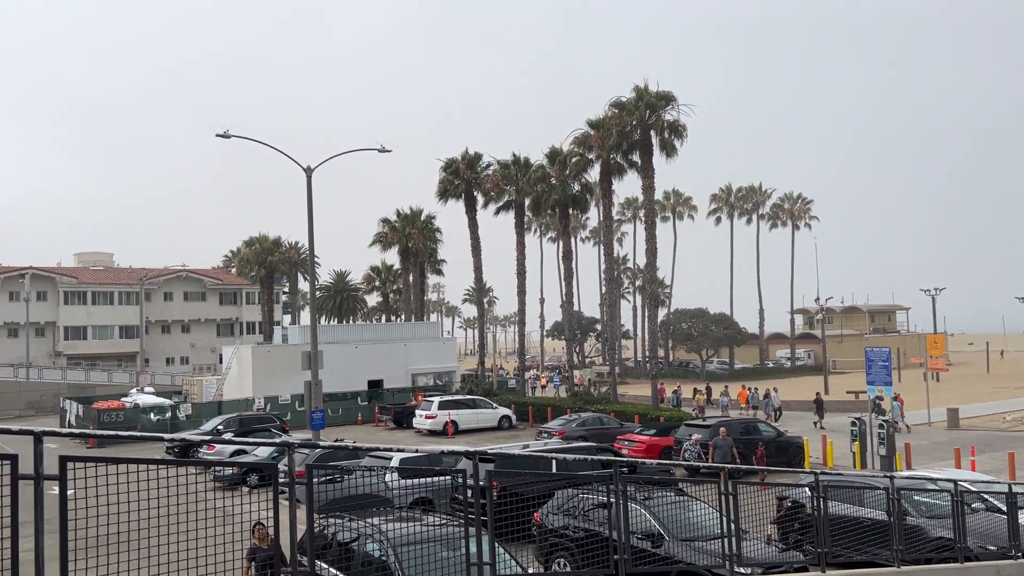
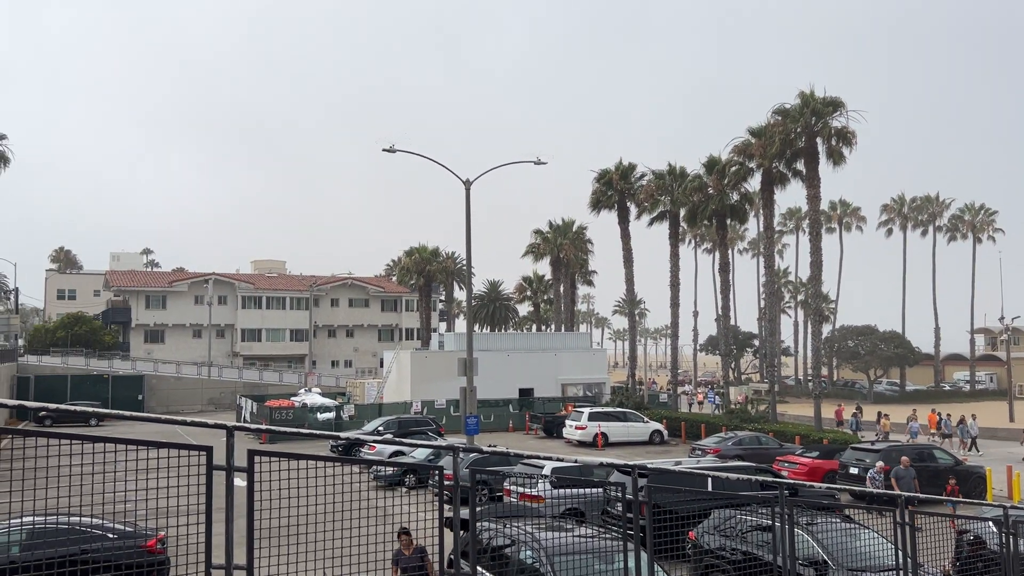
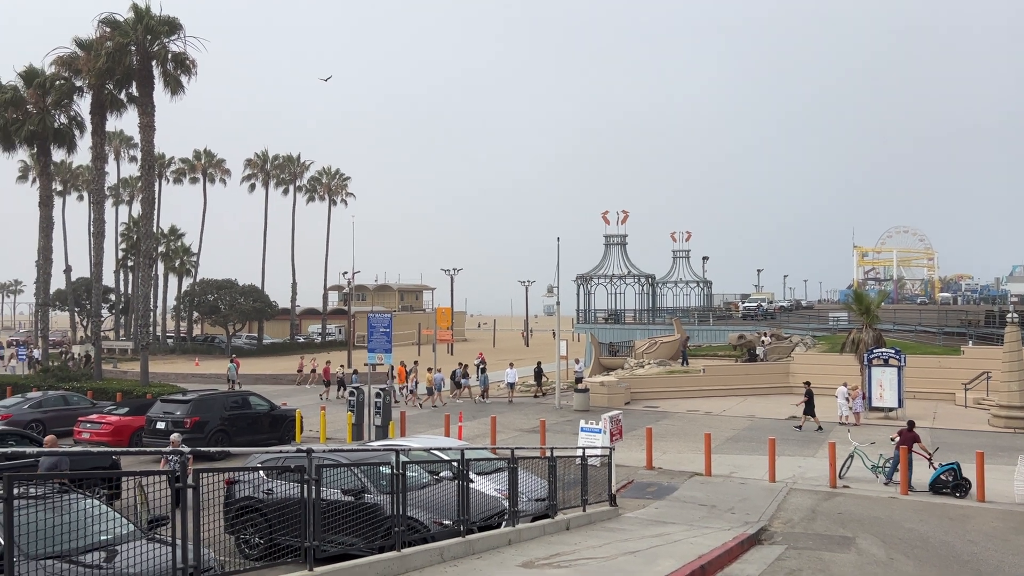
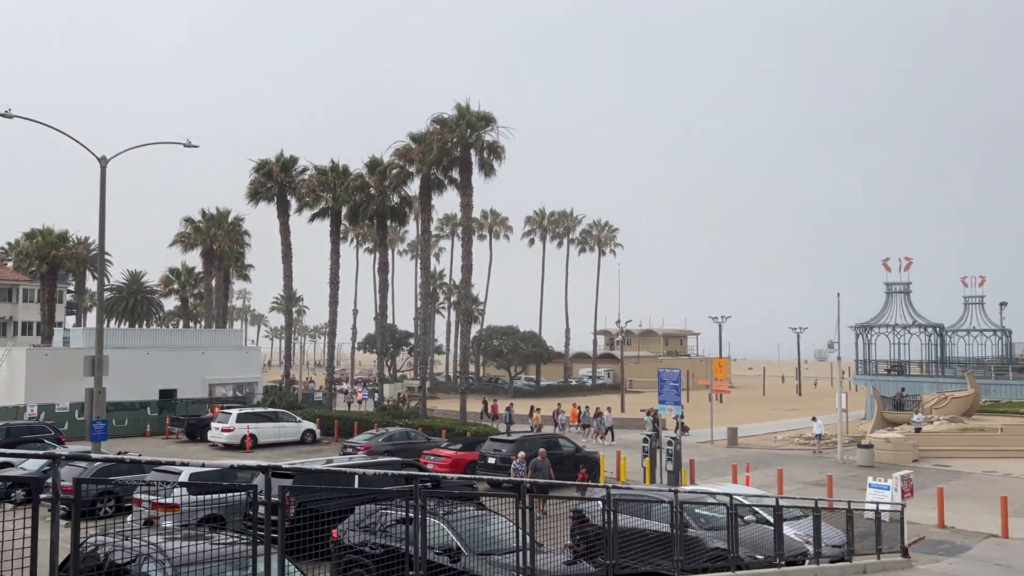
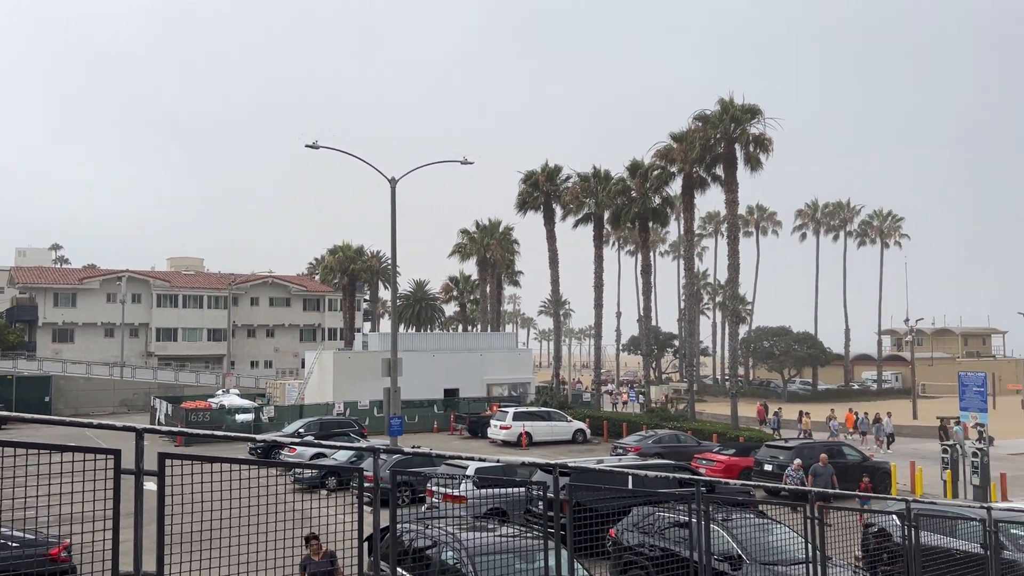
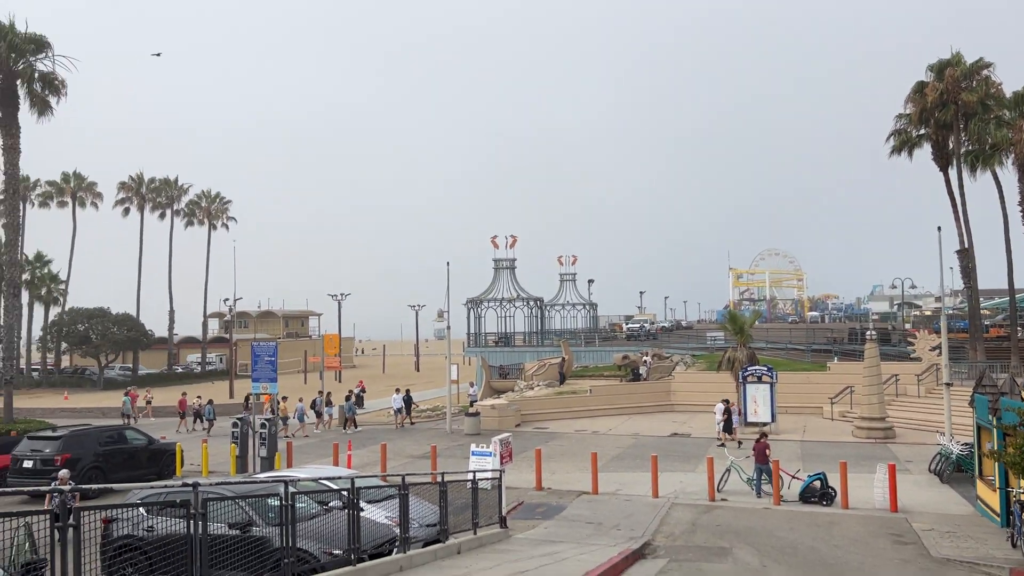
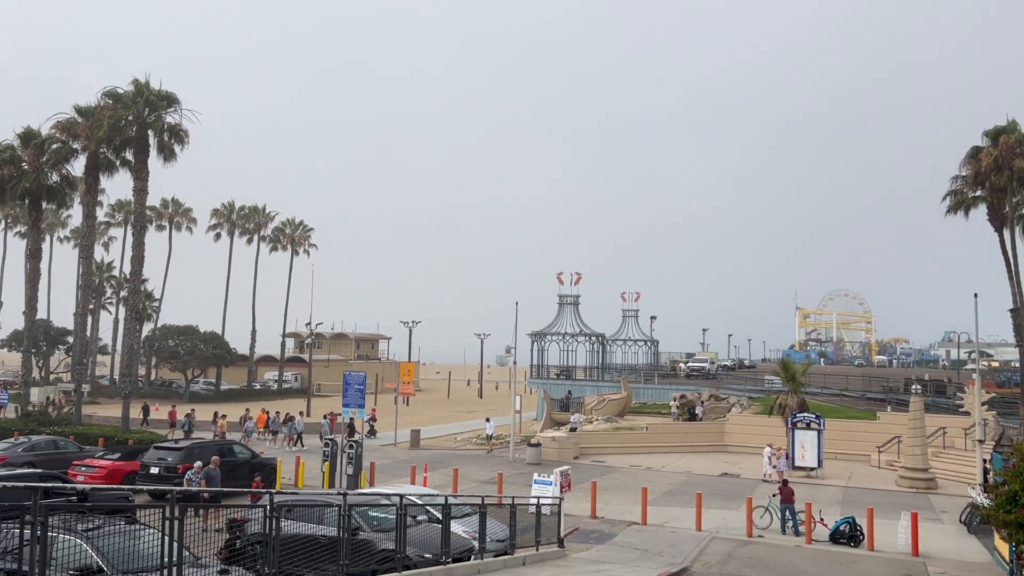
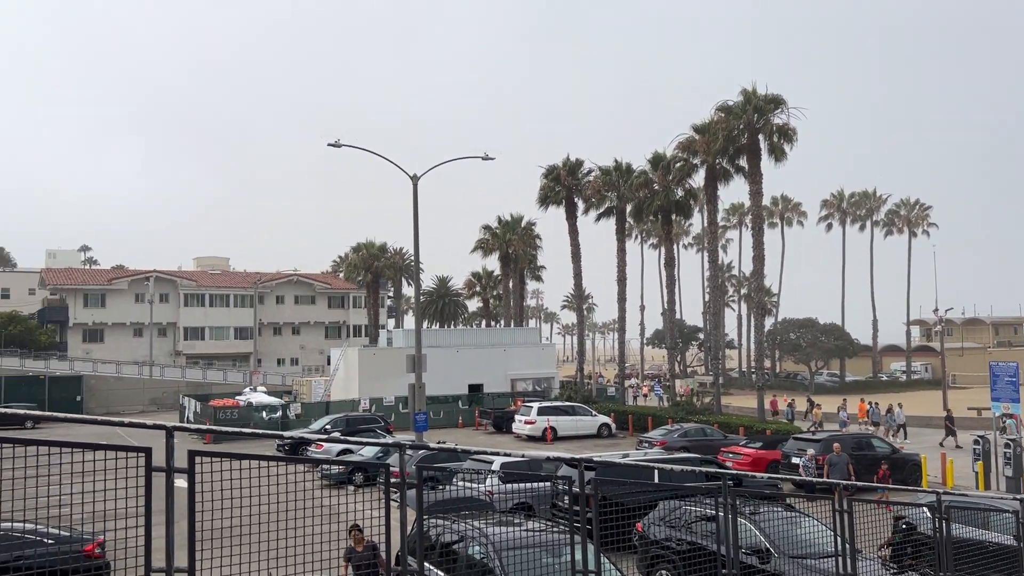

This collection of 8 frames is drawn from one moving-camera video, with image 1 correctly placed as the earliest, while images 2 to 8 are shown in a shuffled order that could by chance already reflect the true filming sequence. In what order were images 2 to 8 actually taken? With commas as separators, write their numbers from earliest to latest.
8, 2, 5, 4, 7, 6, 3
